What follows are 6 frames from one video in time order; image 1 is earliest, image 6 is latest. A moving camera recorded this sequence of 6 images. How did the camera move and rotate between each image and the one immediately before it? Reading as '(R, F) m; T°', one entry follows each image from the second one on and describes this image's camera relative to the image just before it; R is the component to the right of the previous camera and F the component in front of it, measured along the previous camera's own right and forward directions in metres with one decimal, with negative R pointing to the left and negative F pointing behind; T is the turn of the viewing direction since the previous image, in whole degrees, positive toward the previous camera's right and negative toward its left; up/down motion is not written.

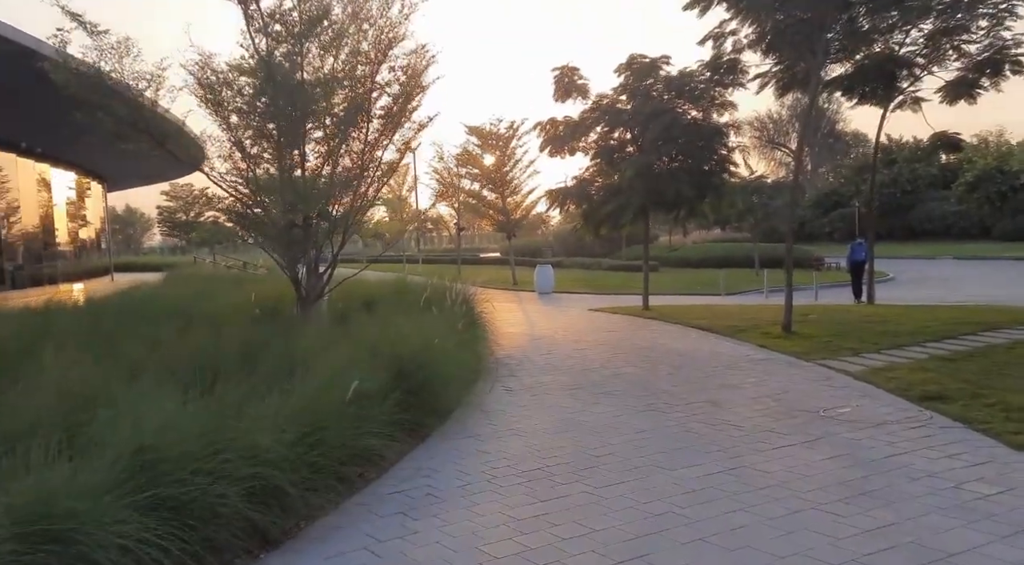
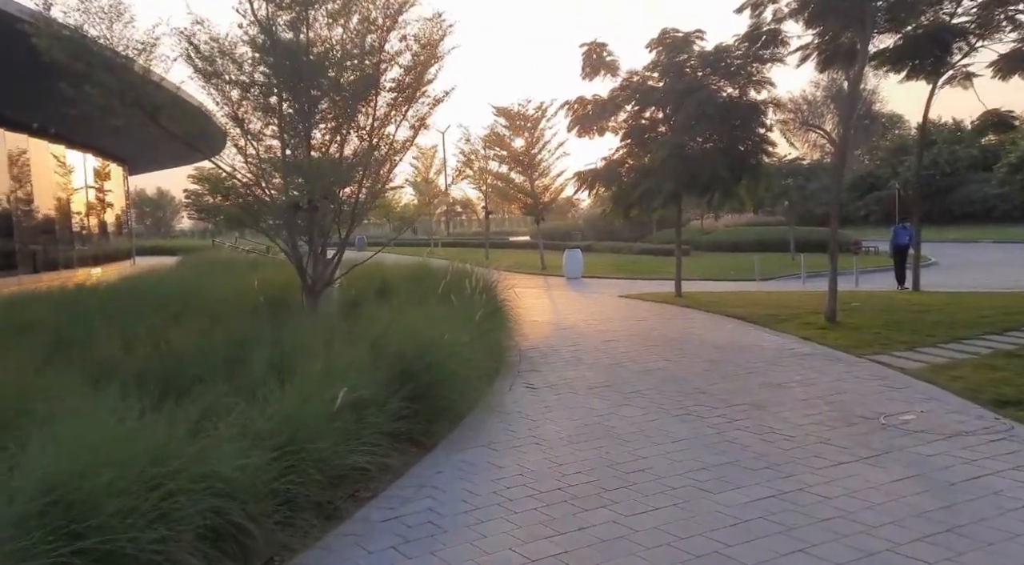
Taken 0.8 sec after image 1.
(+0.1, +0.8) m; -2°
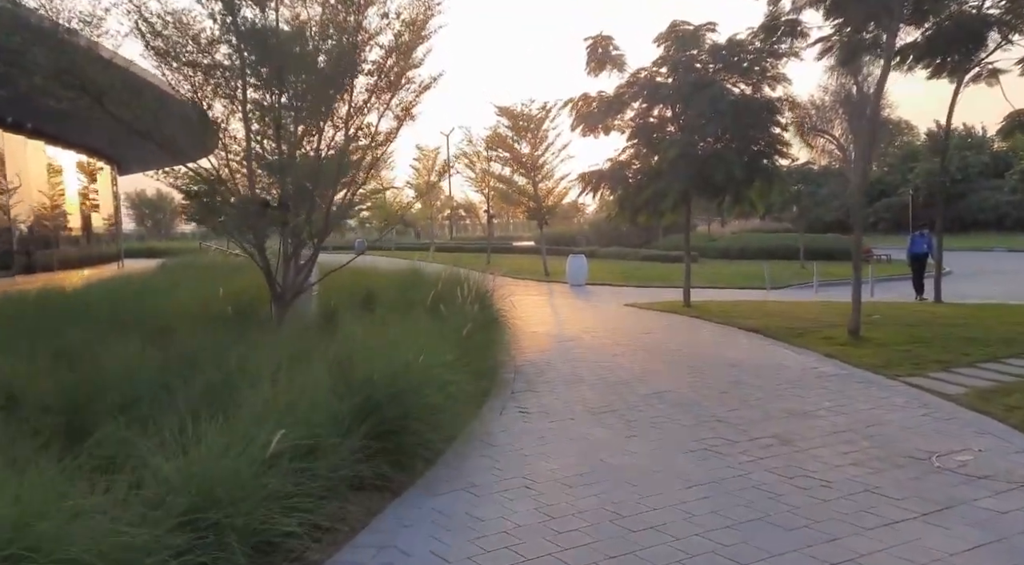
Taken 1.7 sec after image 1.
(+0.1, +0.9) m; 0°
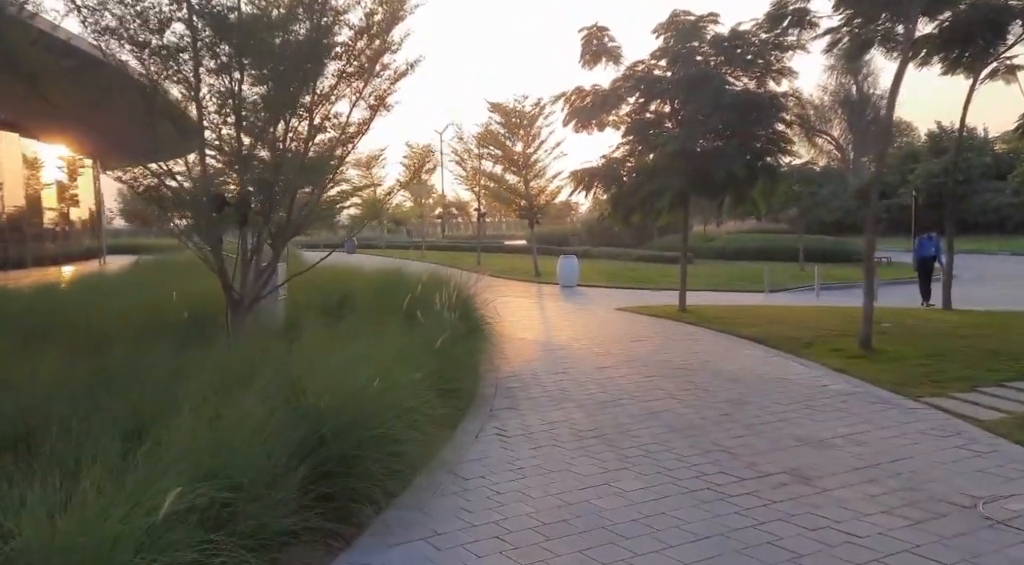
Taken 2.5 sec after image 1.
(+0.1, +0.8) m; 0°
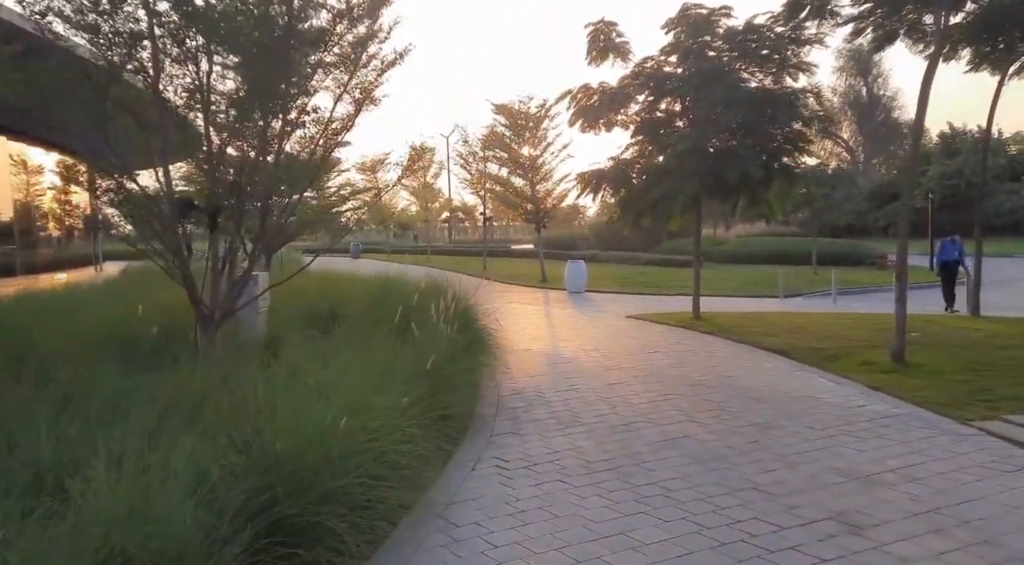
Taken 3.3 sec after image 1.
(0.0, +0.8) m; 0°
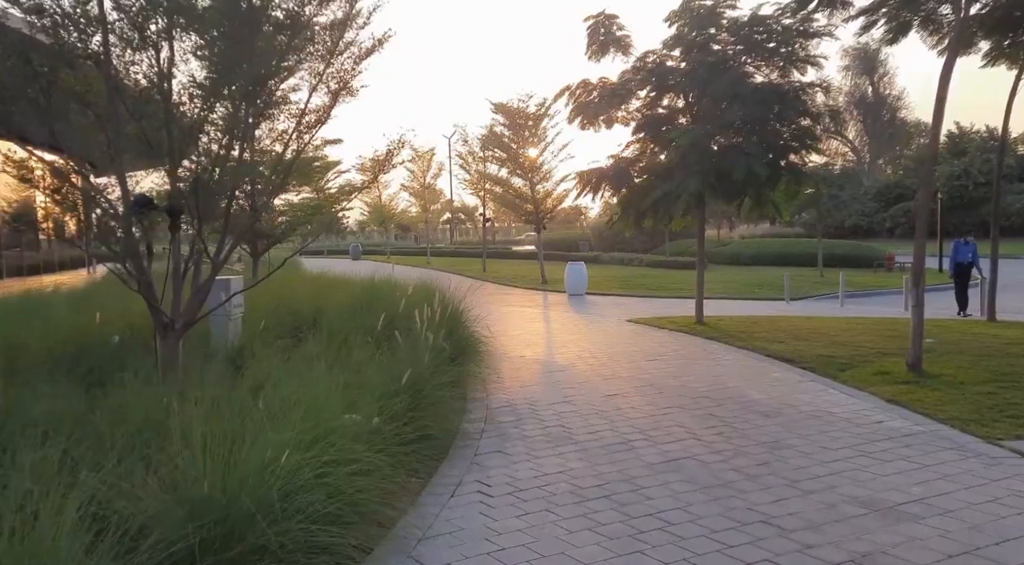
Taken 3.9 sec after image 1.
(+0.1, +0.6) m; 0°
